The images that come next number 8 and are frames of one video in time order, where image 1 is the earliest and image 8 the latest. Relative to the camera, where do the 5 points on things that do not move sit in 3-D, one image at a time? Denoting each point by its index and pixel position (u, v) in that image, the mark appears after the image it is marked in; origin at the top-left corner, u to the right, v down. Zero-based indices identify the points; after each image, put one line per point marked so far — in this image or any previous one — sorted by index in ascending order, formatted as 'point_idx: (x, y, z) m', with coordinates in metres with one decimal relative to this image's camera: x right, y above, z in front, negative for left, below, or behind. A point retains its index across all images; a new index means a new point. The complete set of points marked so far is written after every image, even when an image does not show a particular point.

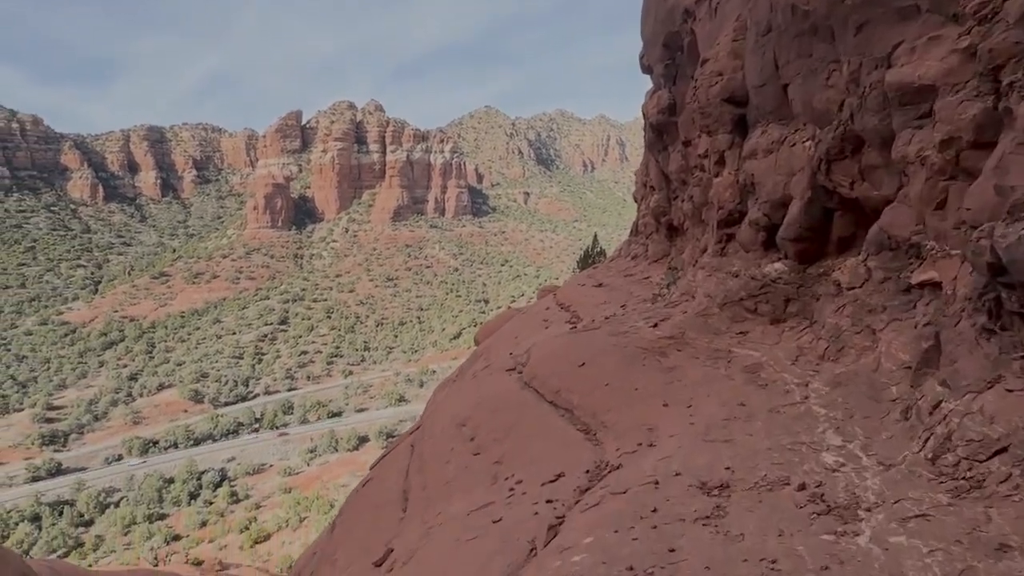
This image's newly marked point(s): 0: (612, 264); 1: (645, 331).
0: (+2.8, +0.7, +19.4) m
1: (+1.7, -0.6, +9.2) m
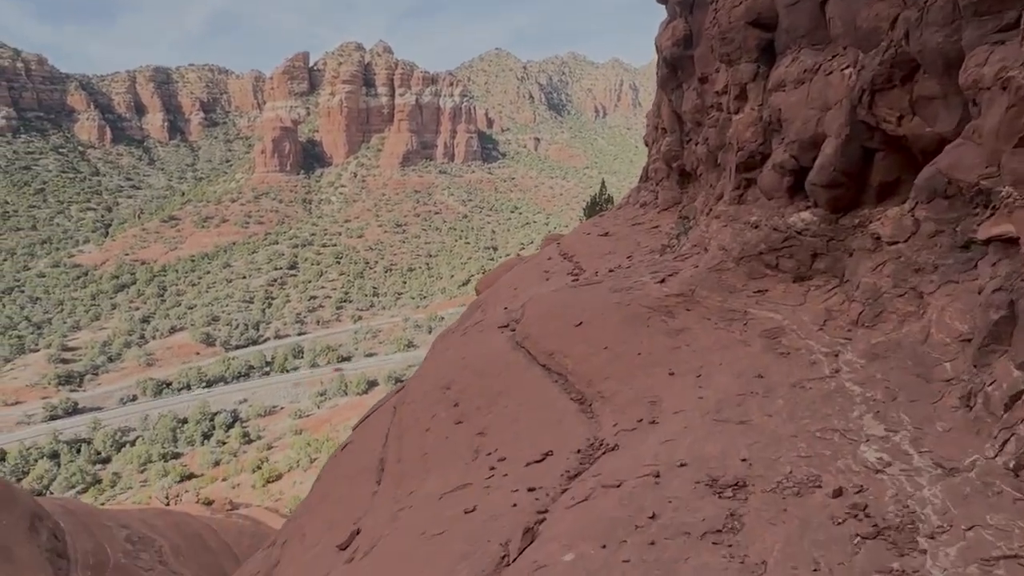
0: (+2.8, +2.0, +18.4) m
1: (+1.6, 0.0, +8.2) m
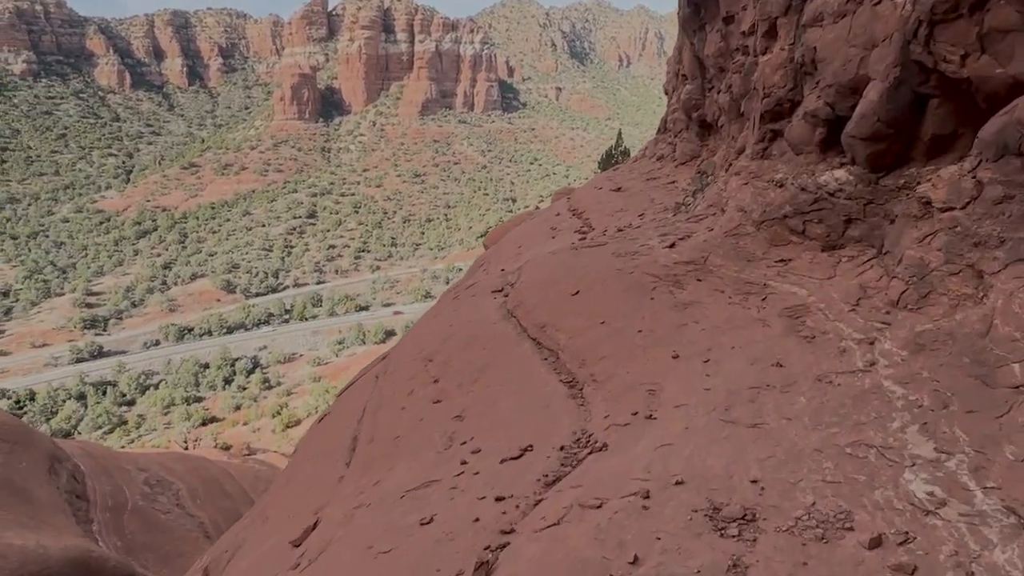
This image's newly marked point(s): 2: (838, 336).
0: (+3.0, +3.0, +17.3) m
1: (+1.5, +0.4, +7.3) m
2: (+2.3, -0.3, +4.9) m
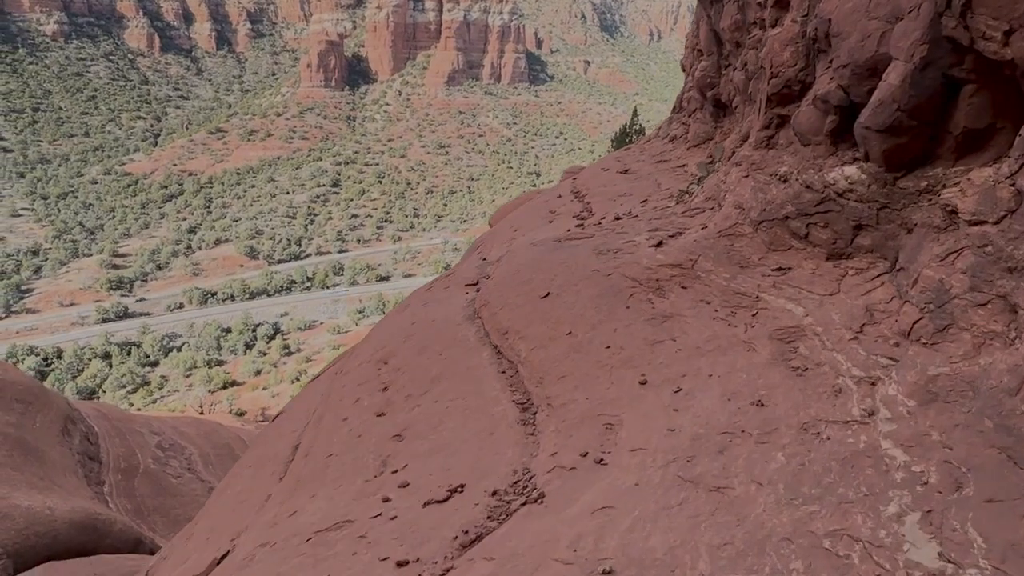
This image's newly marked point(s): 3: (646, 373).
0: (+3.1, +3.3, +16.3) m
1: (+1.2, +0.4, +6.5) m
2: (+1.8, -0.5, +4.1) m
3: (+0.9, -0.6, +4.7) m
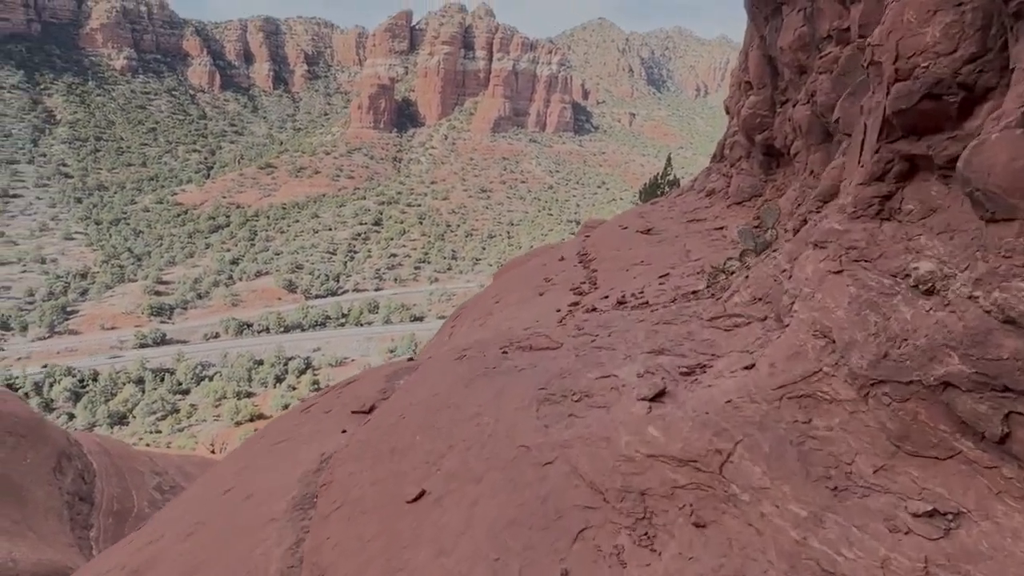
0: (+3.1, +1.6, +13.2) m
1: (+0.5, -0.5, +3.4) m
2: (+1.0, -1.2, +0.8) m
3: (+0.1, -1.3, +1.5) m
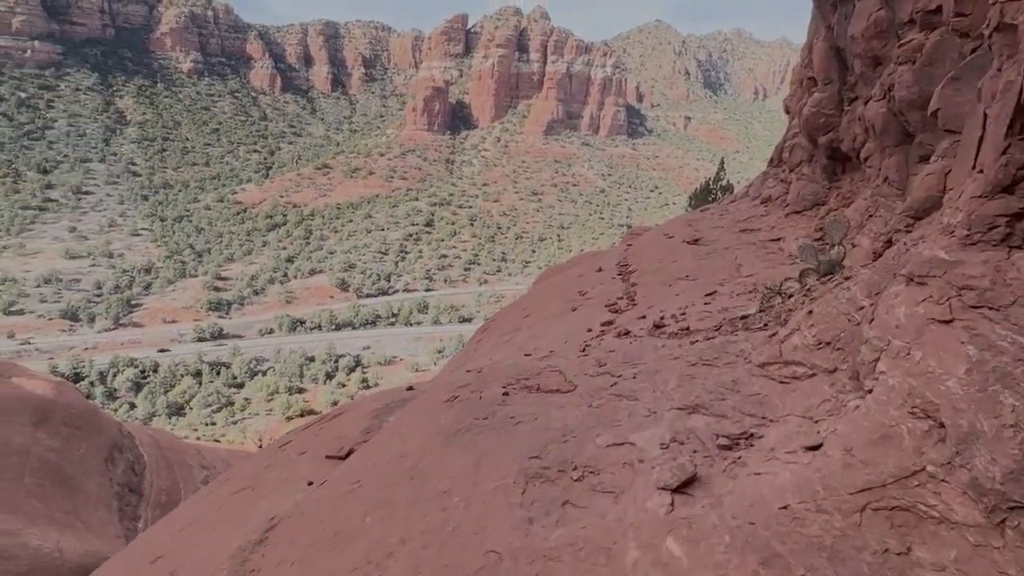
0: (+3.7, +1.4, +12.1) m
1: (+0.5, -0.7, +2.5) m
2: (+0.7, -1.4, -0.1) m
3: (-0.1, -1.5, +0.7) m
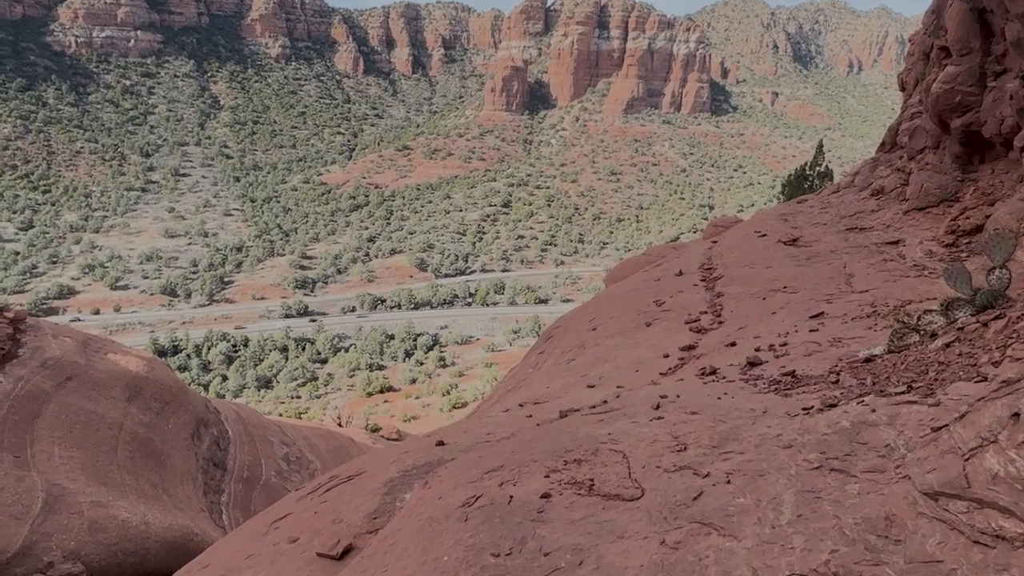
0: (+4.8, +1.3, +10.5) m
1: (+0.5, -1.0, +1.4) m
2: (+0.5, -1.8, -1.2) m
3: (-0.3, -1.8, -0.3) m
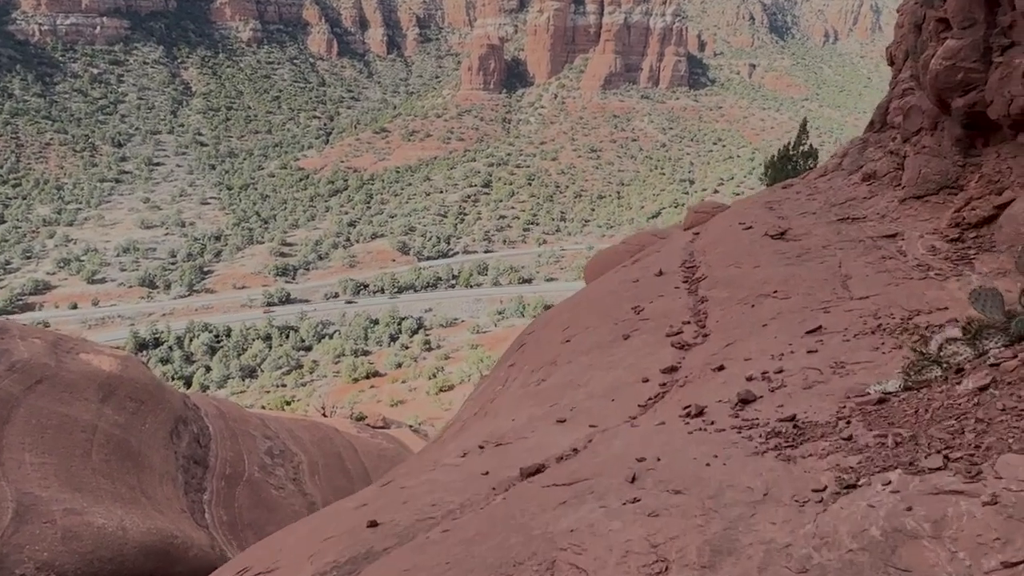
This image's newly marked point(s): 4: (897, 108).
0: (+4.3, +1.4, +9.8) m
1: (+0.3, -1.3, +0.6) m
2: (+0.4, -2.1, -1.9) m
3: (-0.5, -2.2, -1.1) m
4: (+4.9, +2.3, +8.9) m
